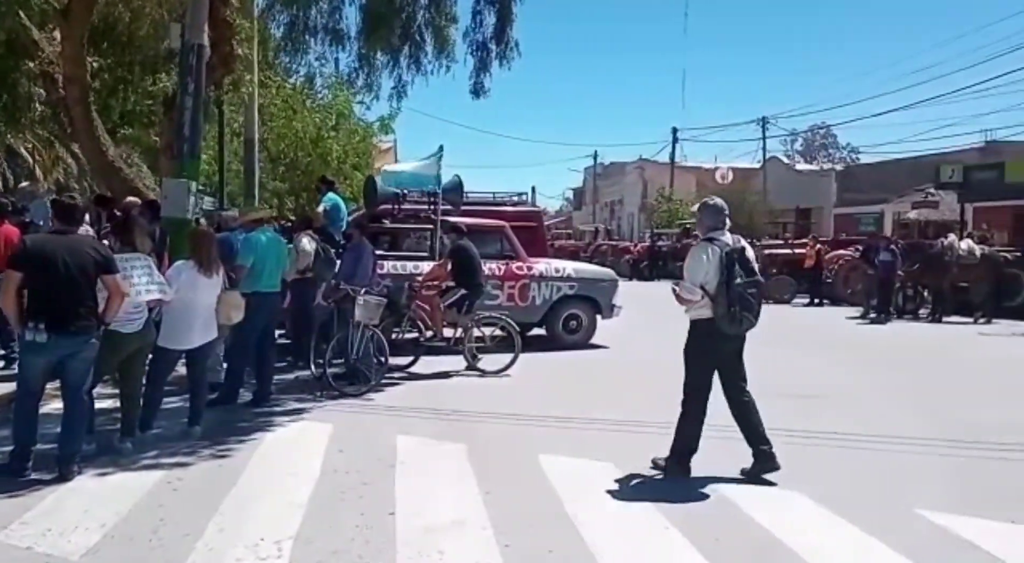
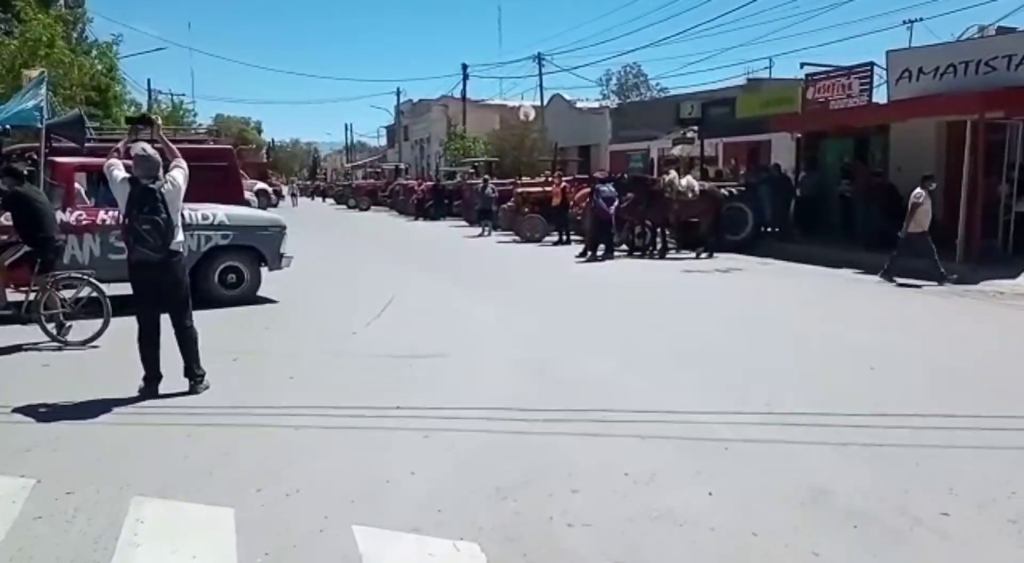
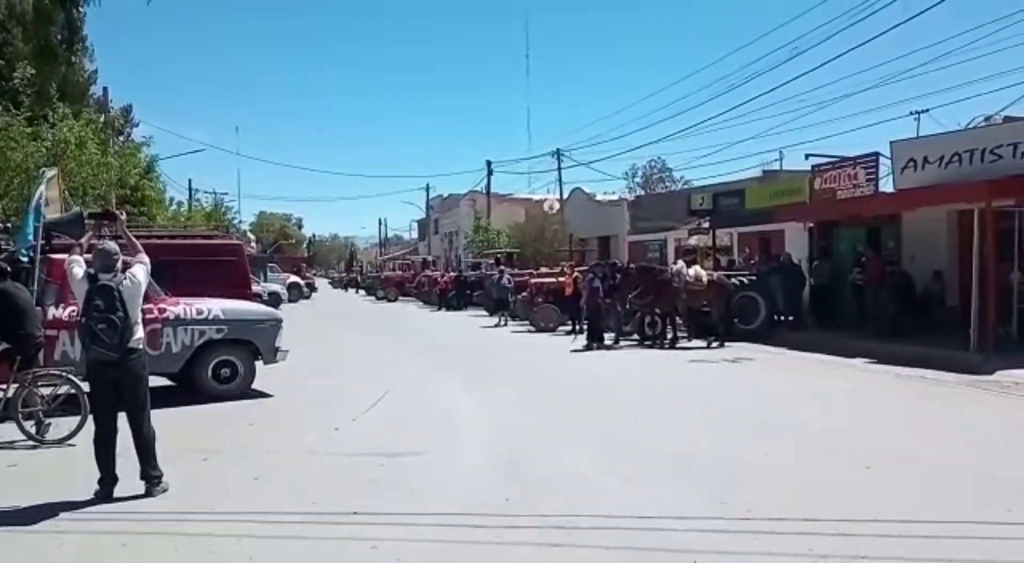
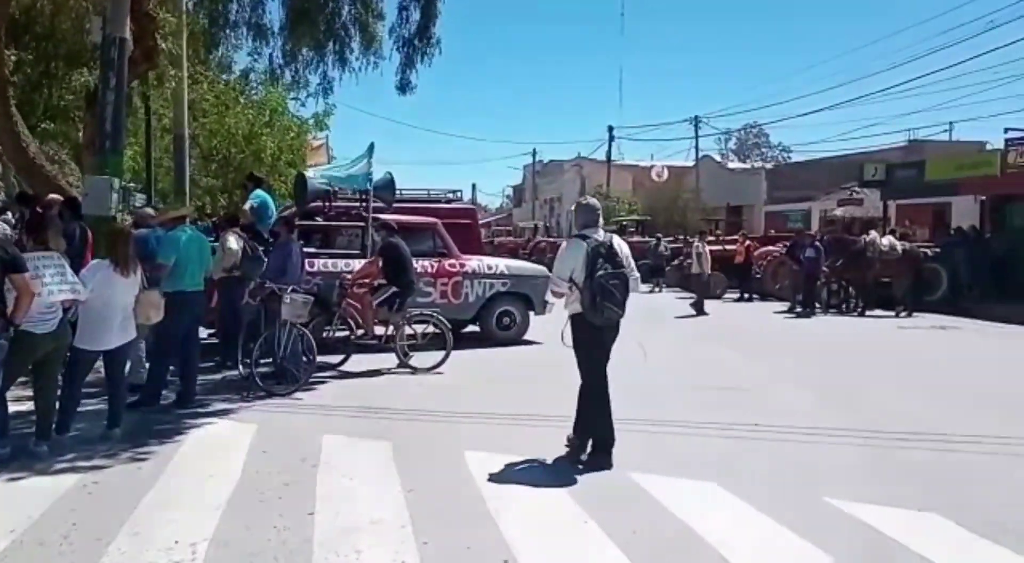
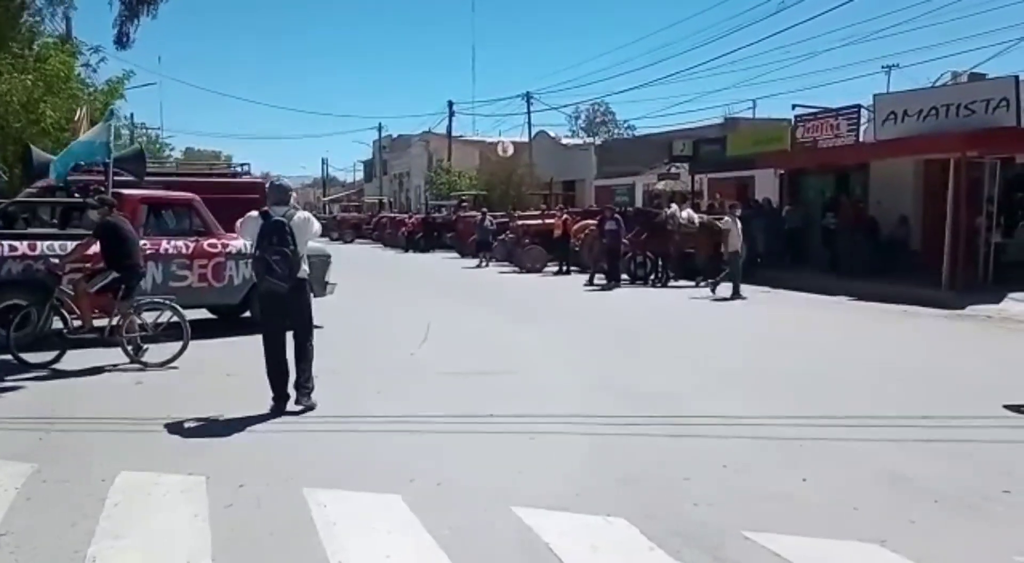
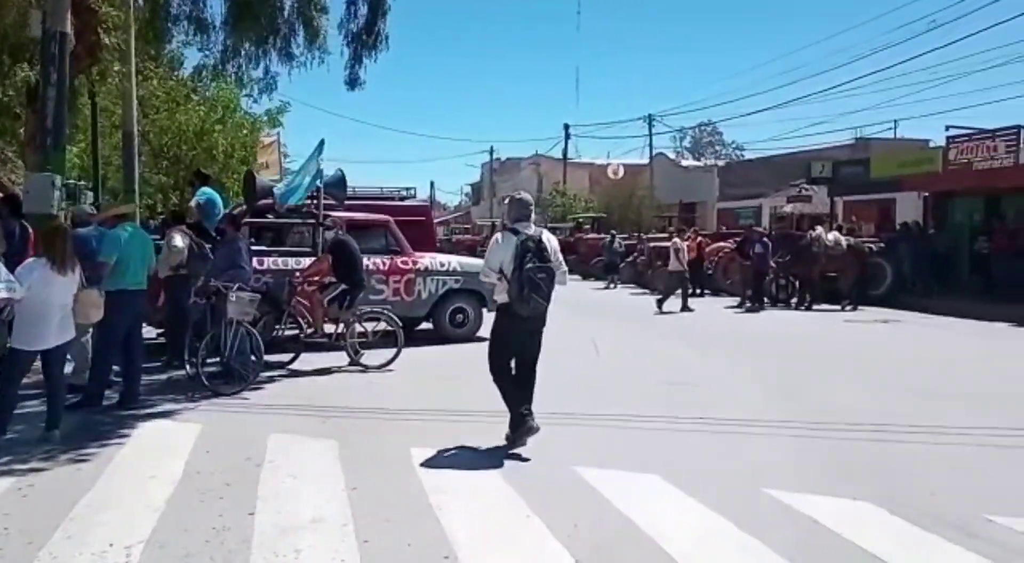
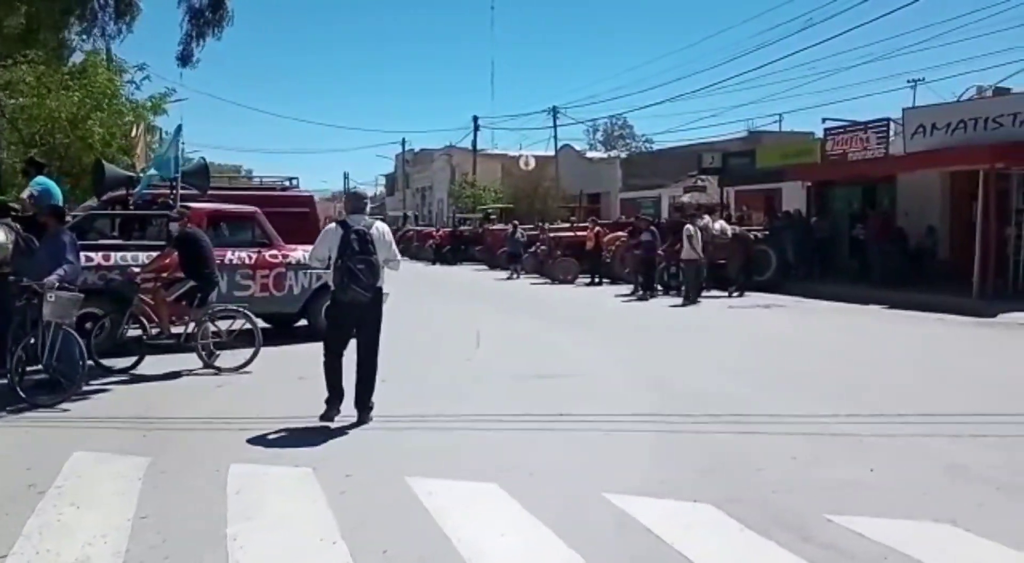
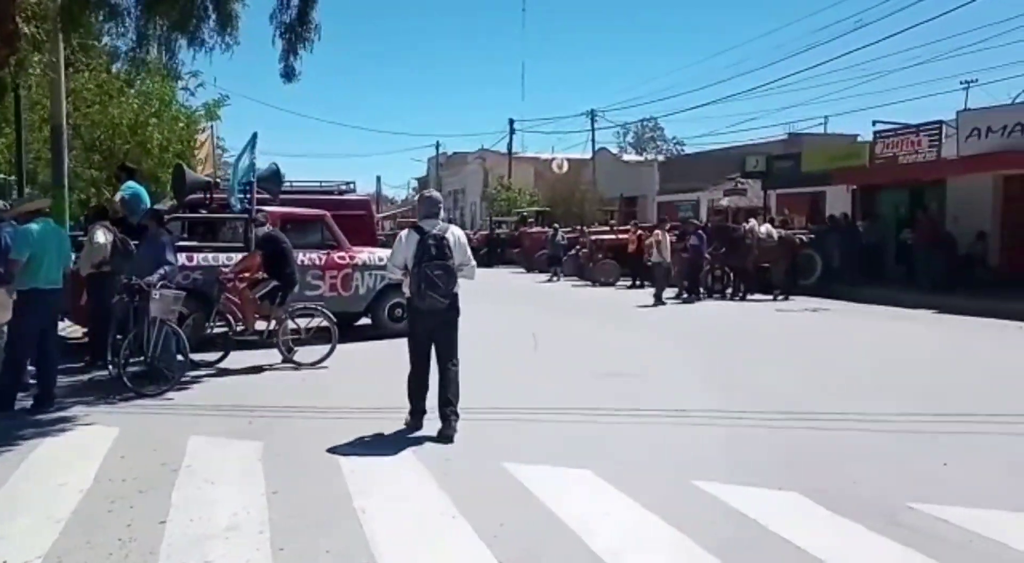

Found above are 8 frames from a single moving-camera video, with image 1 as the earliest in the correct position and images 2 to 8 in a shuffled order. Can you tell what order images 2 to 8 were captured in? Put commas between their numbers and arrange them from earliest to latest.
4, 6, 8, 7, 5, 2, 3
